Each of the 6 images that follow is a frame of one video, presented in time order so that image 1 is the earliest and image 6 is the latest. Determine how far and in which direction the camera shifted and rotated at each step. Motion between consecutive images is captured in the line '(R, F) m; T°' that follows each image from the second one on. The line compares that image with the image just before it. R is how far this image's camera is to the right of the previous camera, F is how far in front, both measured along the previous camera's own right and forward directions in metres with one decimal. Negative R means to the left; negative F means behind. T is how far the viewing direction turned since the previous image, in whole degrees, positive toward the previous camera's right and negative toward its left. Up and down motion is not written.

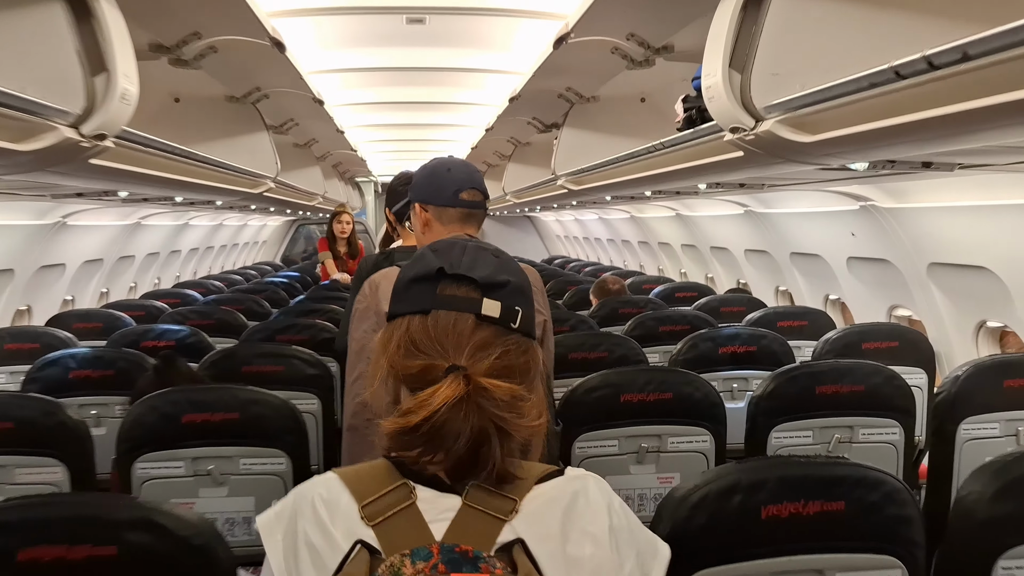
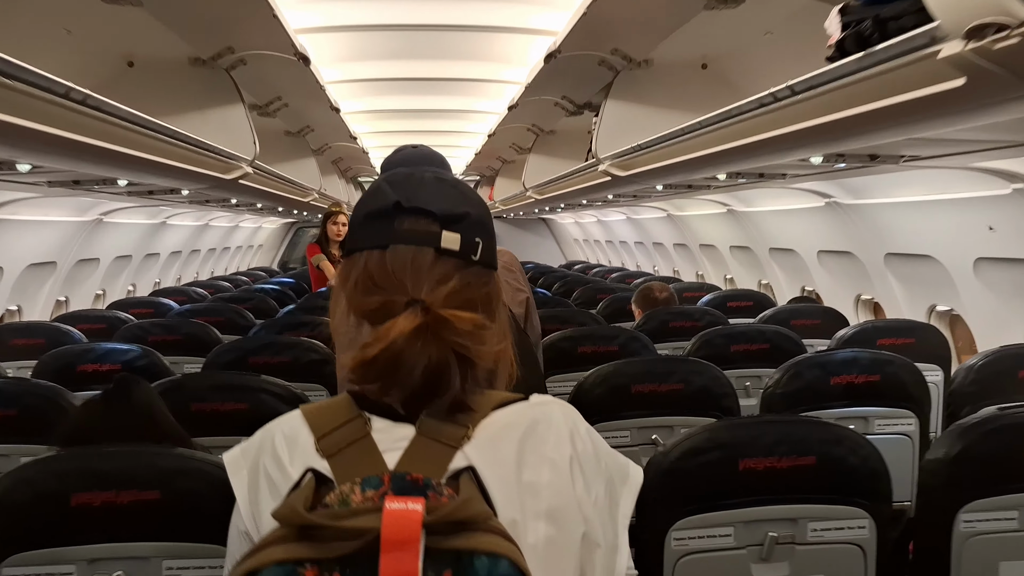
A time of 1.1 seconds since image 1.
(-0.1, +0.9) m; 0°
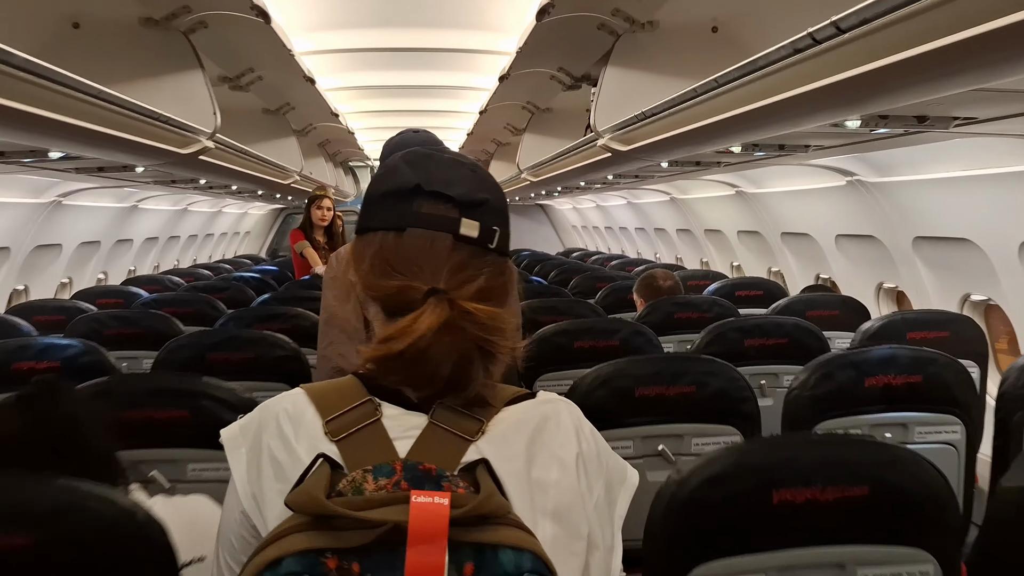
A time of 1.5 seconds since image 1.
(0.0, +0.4) m; 0°
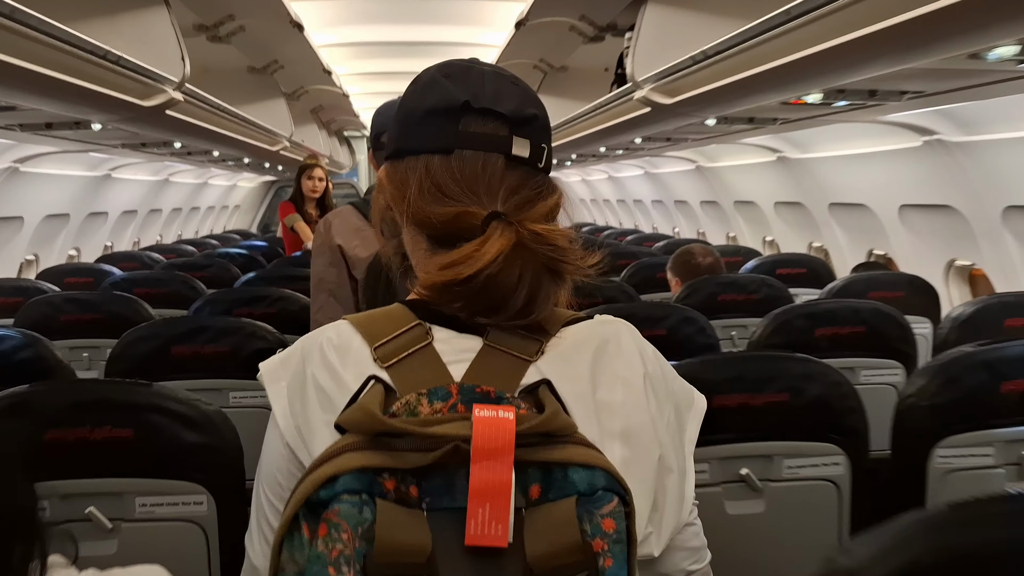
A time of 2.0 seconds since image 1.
(-0.1, +0.5) m; 0°
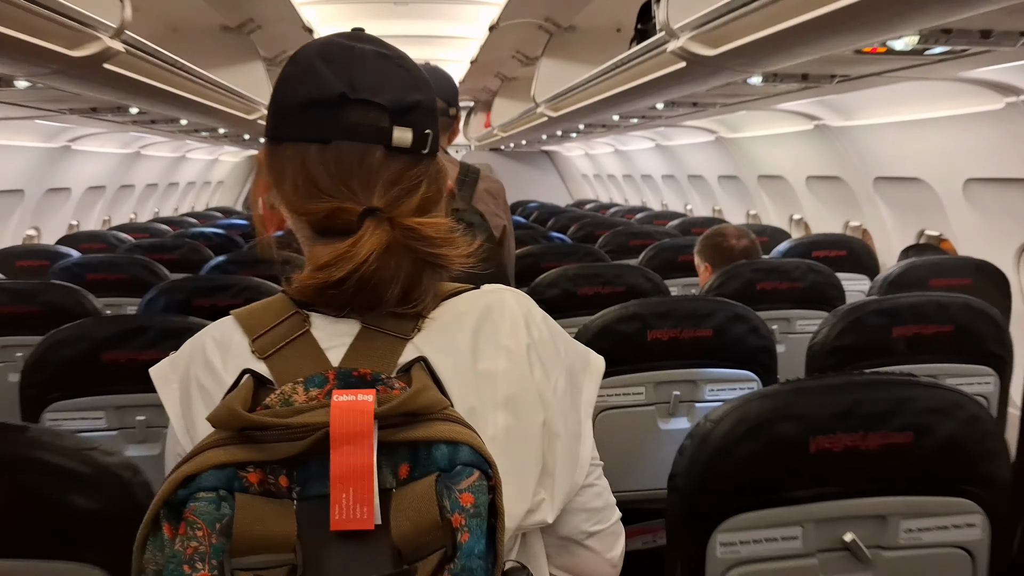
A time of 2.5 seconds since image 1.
(0.0, +0.5) m; 0°
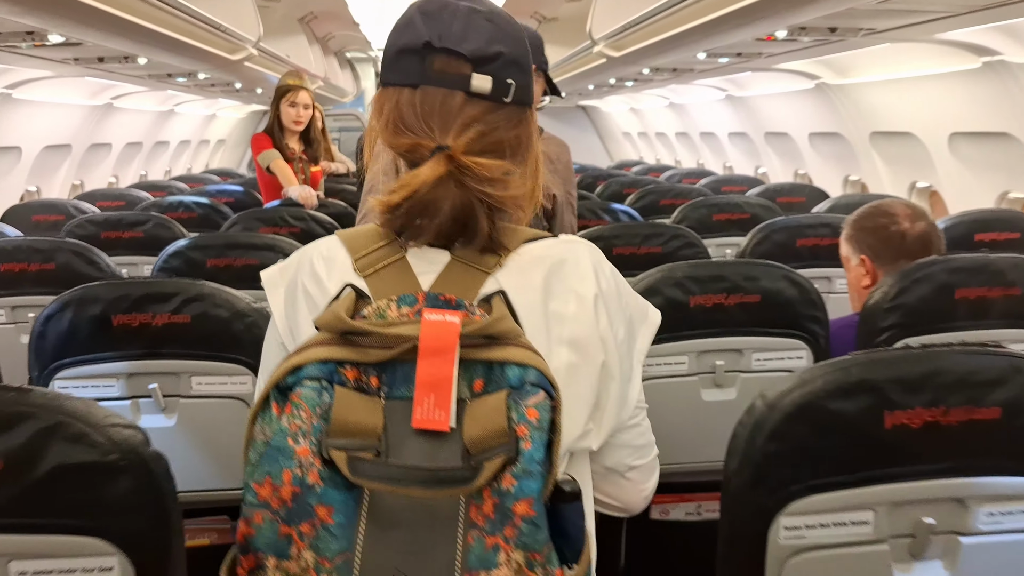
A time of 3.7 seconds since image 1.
(-0.1, +0.9) m; -1°
